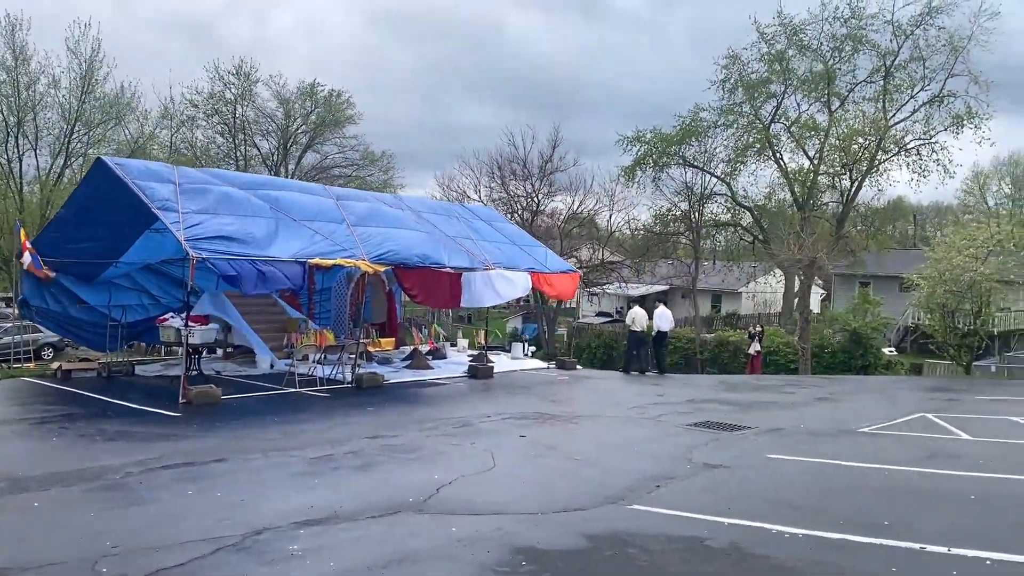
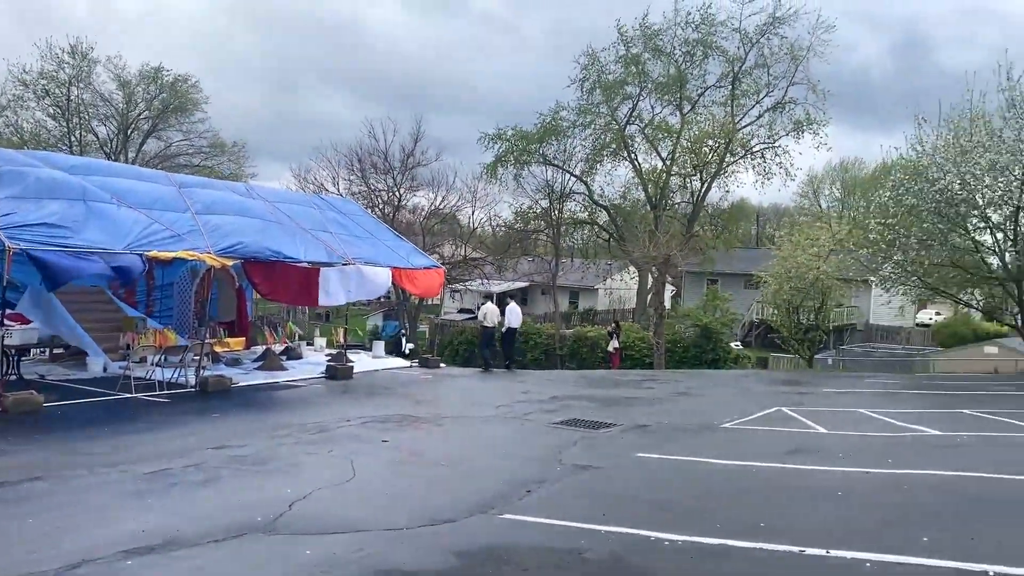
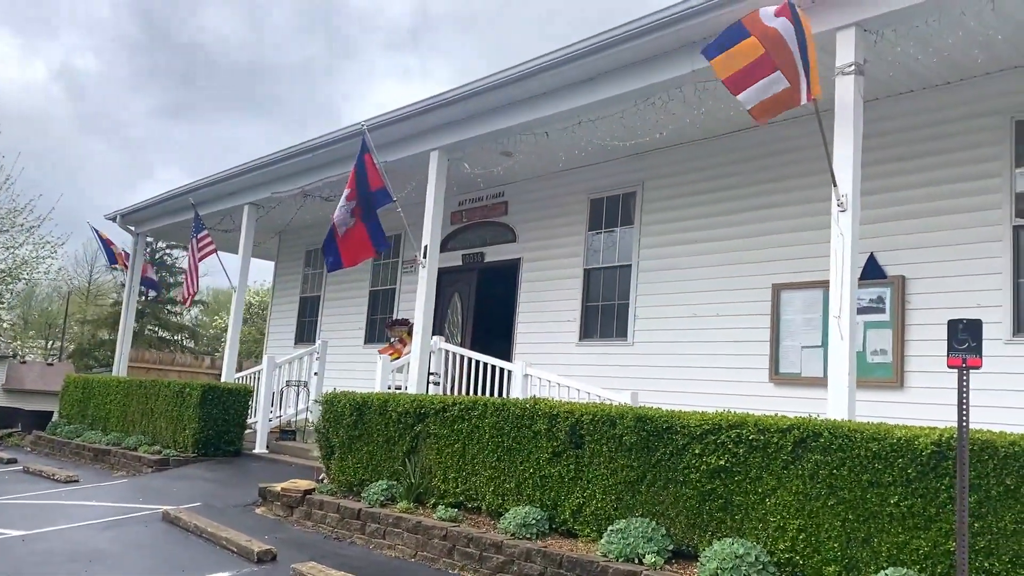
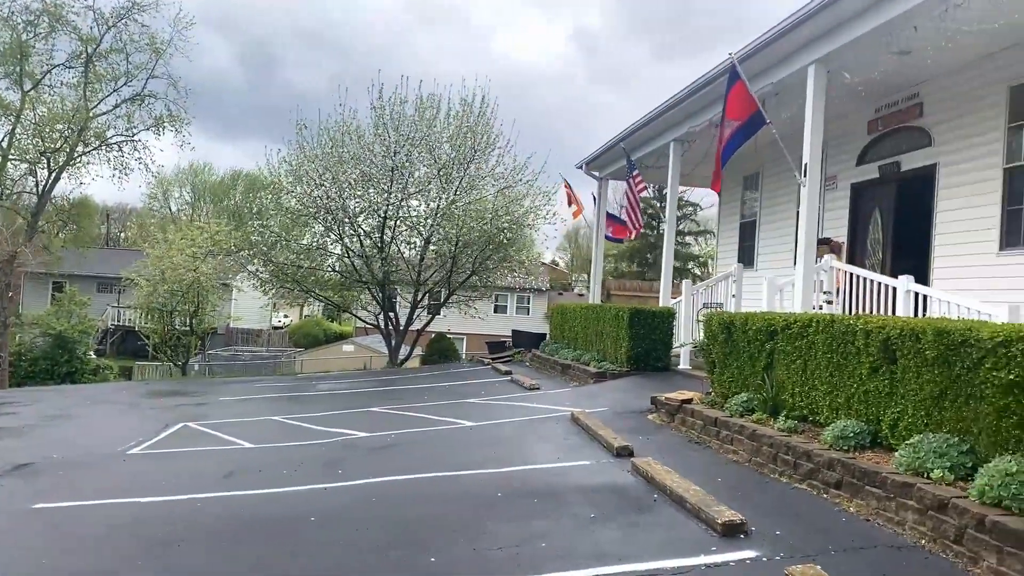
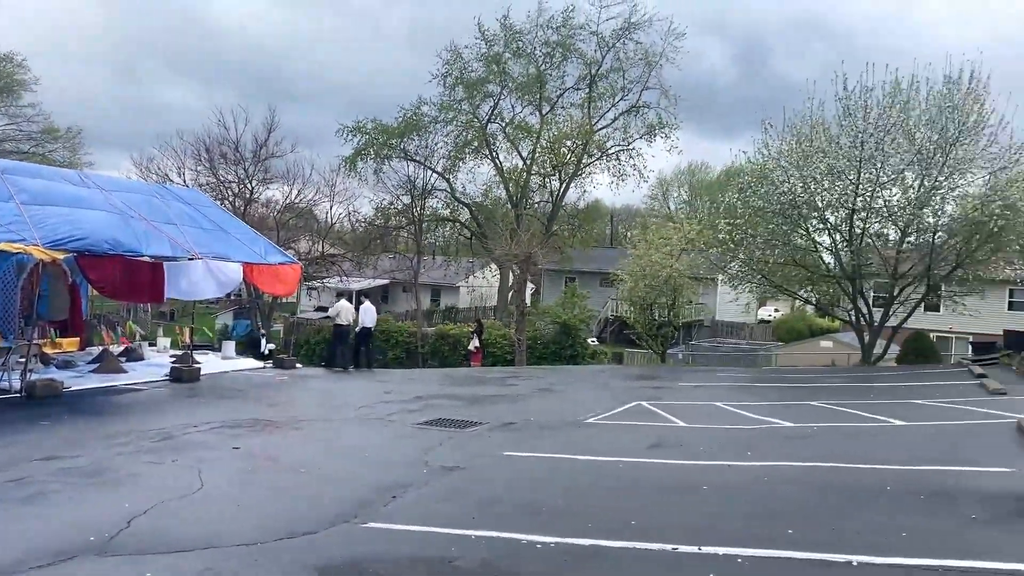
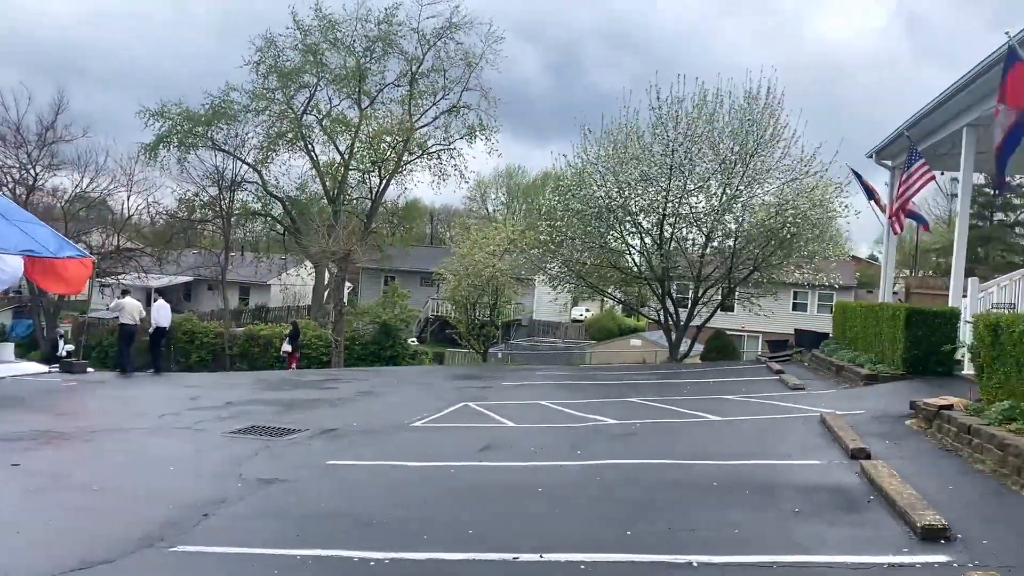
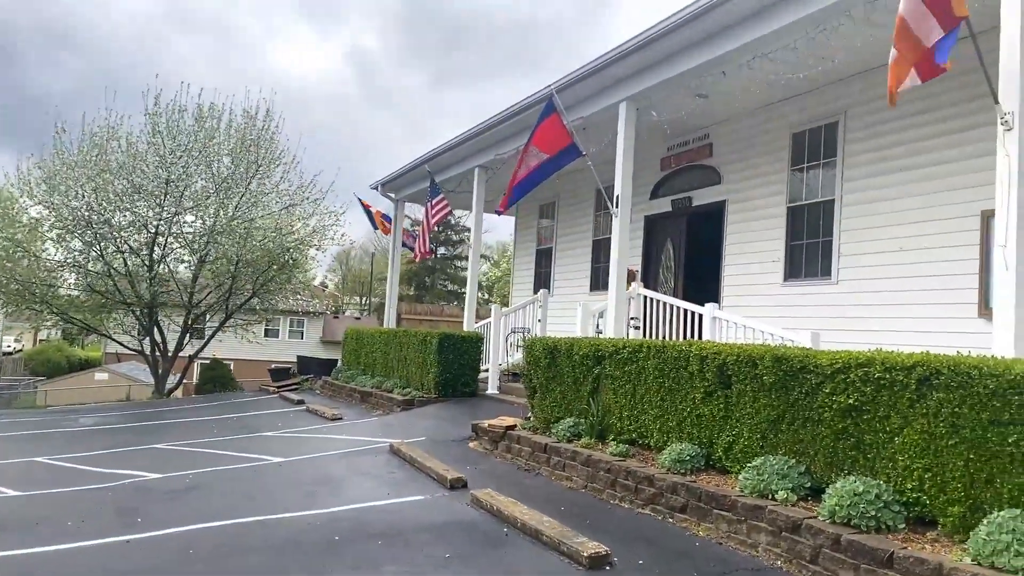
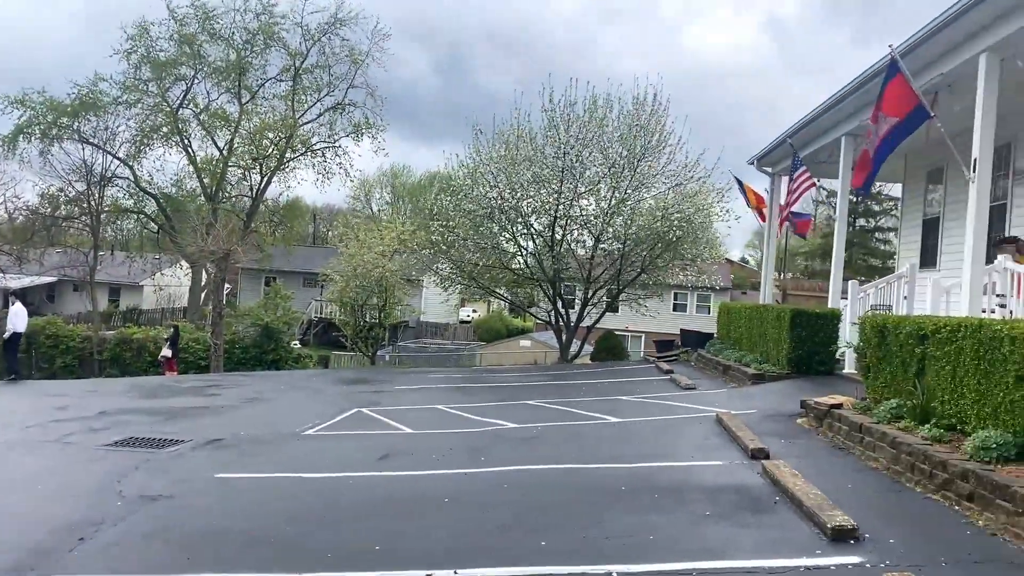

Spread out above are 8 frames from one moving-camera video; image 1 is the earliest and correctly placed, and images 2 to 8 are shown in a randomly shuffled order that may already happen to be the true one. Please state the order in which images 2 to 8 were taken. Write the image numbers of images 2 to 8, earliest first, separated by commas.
2, 5, 6, 8, 4, 7, 3
